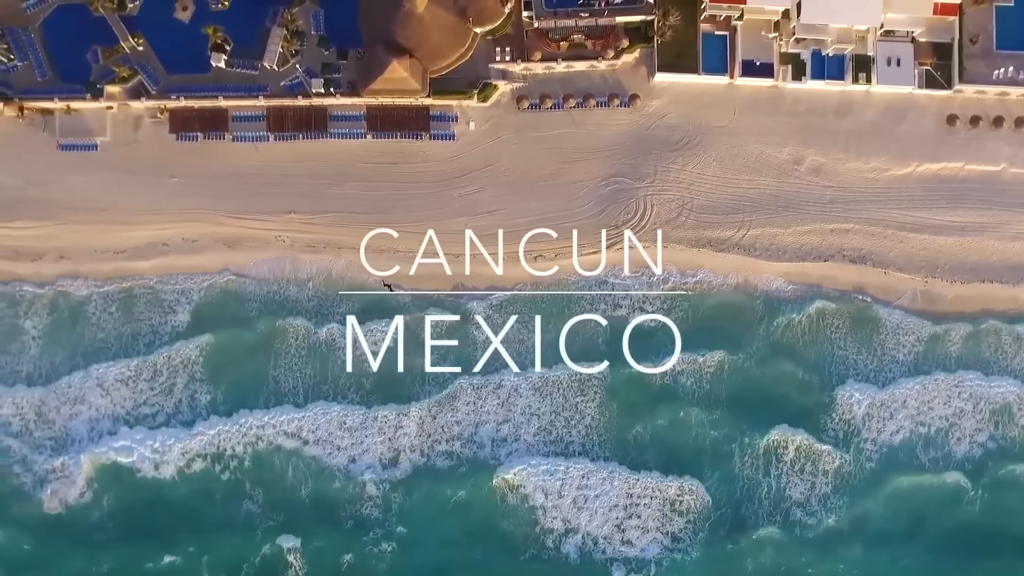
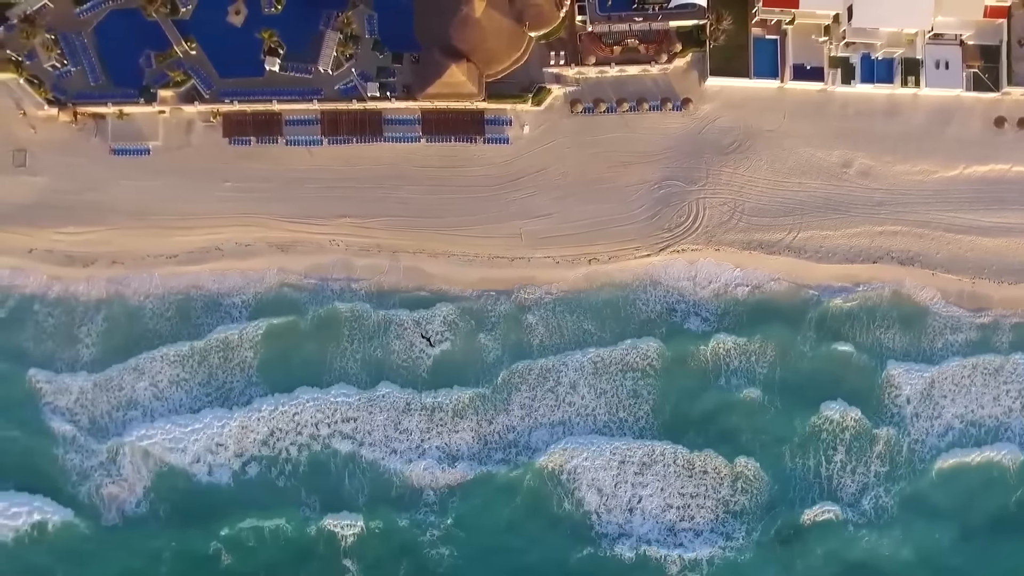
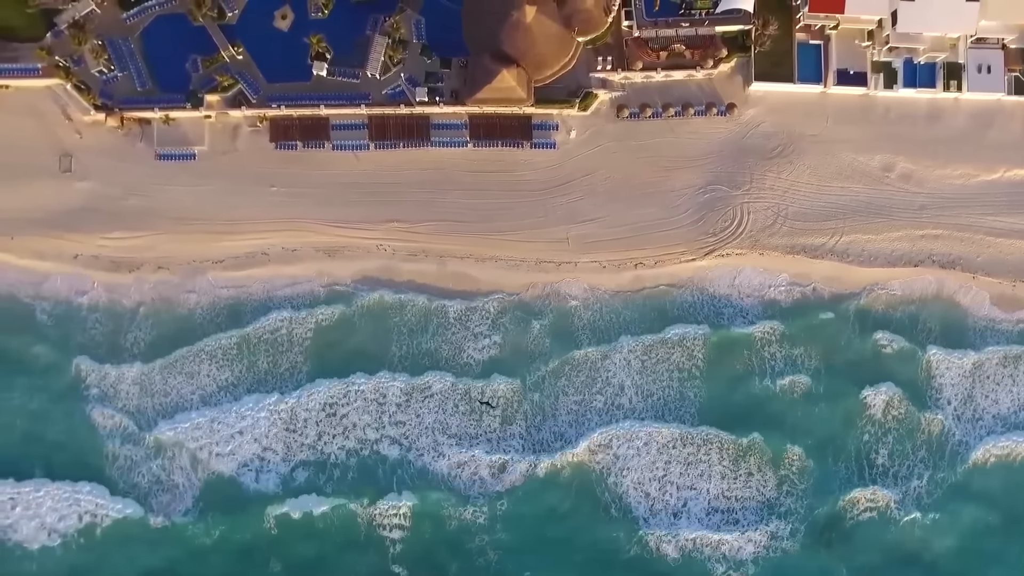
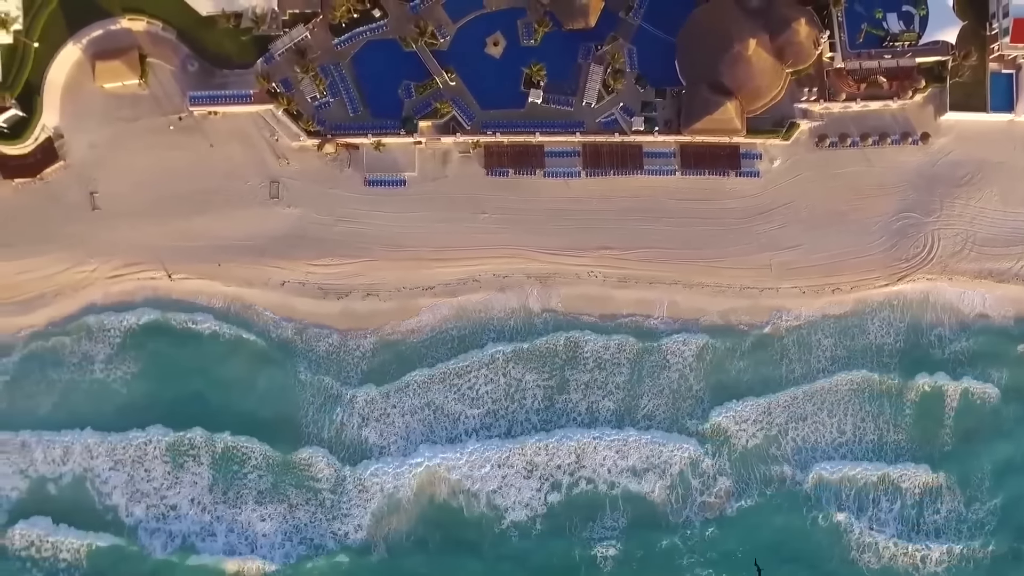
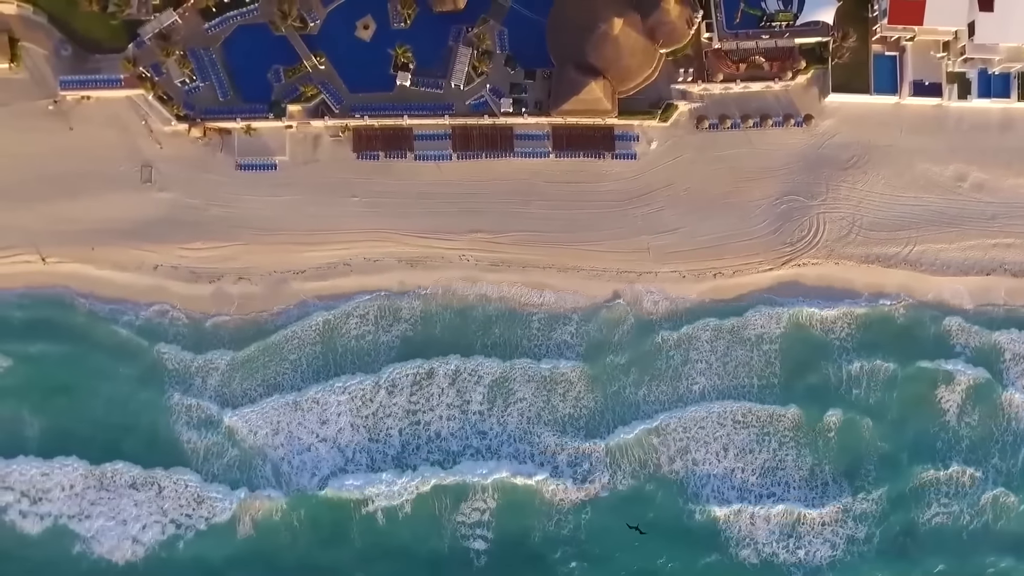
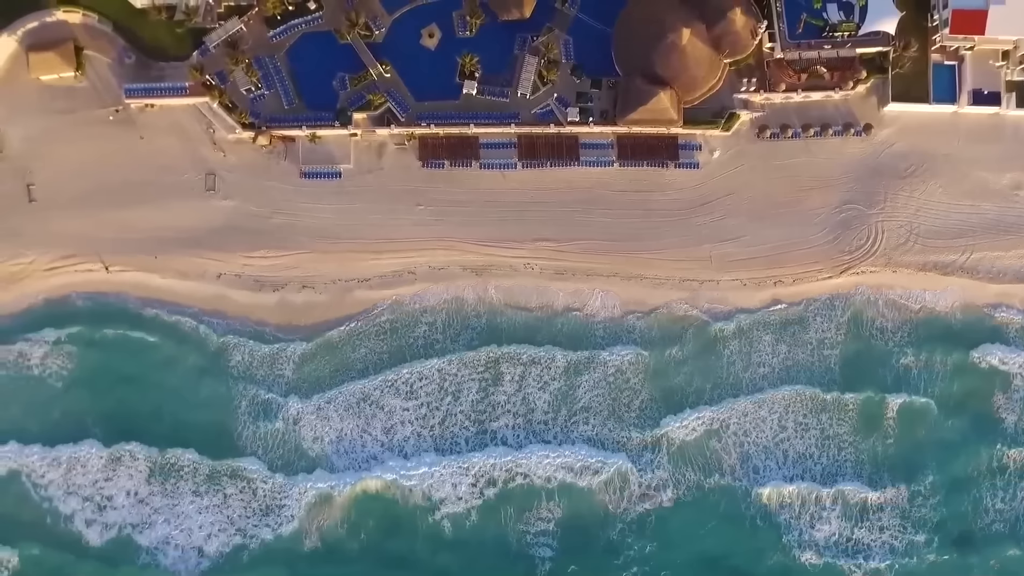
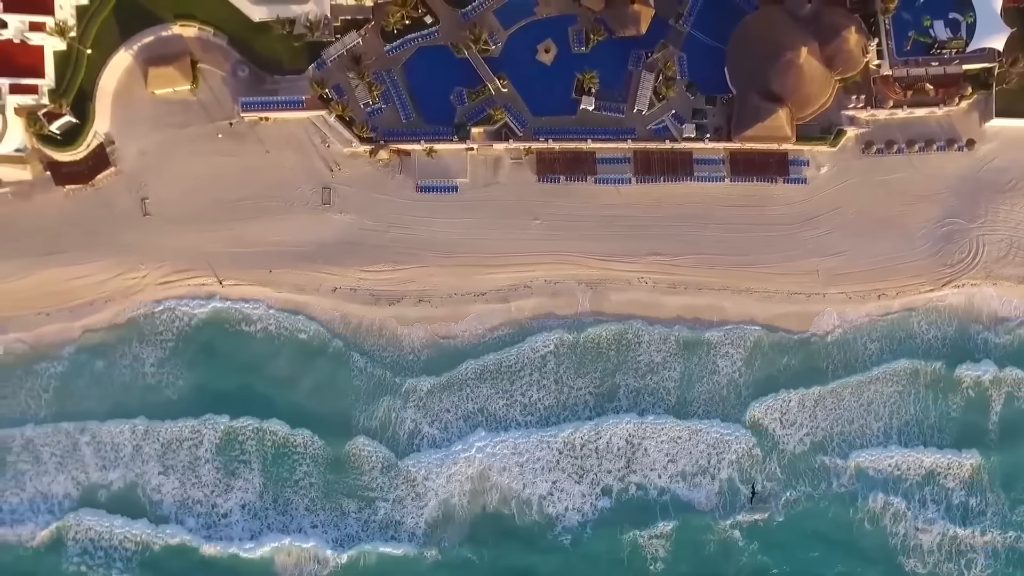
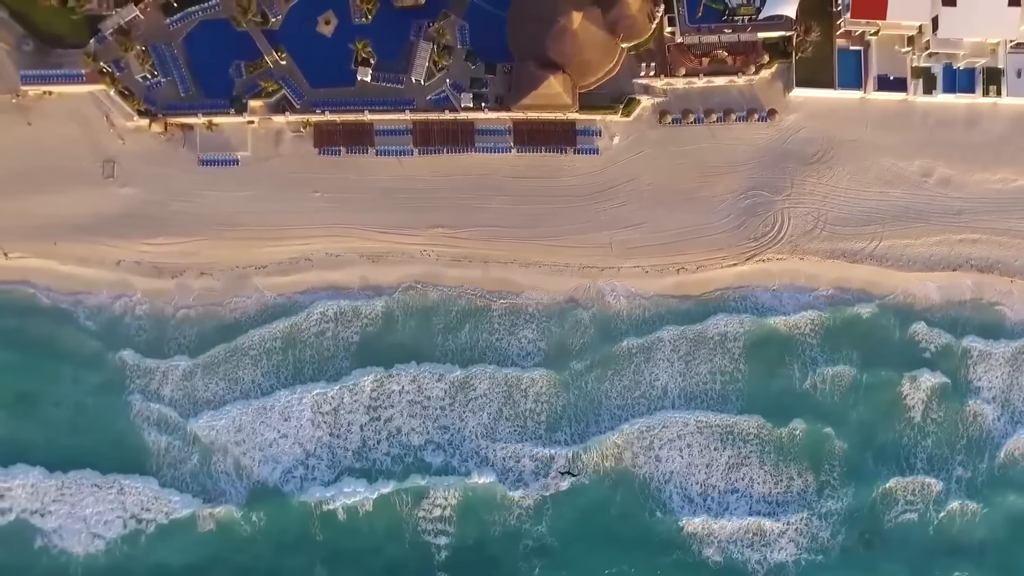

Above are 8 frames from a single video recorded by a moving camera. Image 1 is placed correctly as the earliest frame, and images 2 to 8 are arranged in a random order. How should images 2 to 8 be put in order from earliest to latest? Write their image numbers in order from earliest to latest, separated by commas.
2, 3, 8, 5, 6, 4, 7
